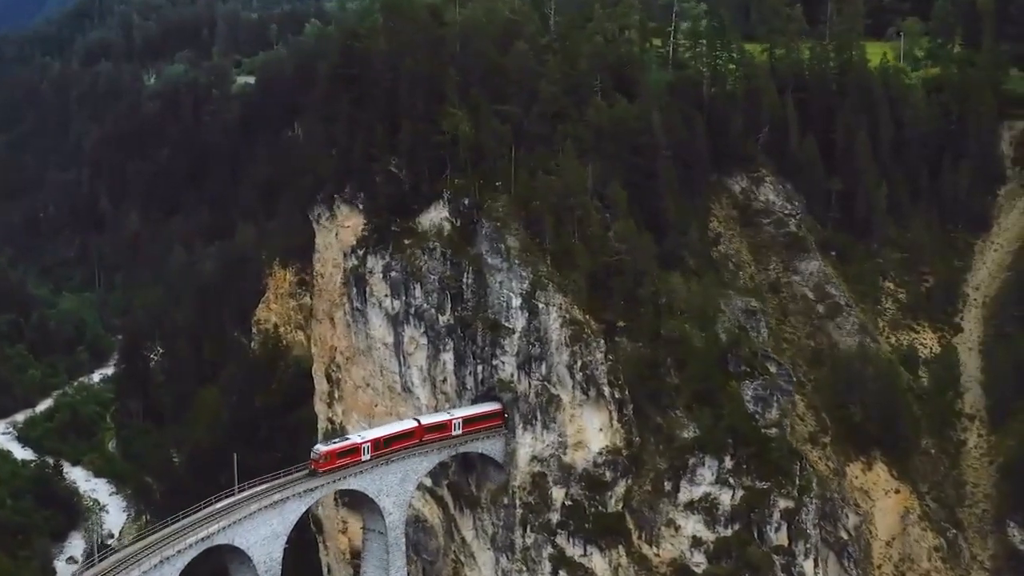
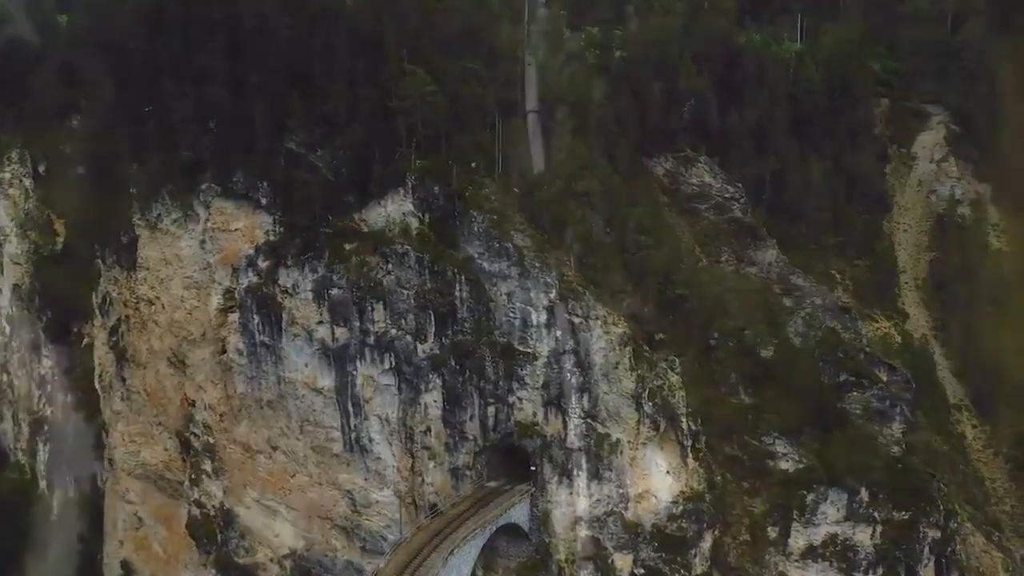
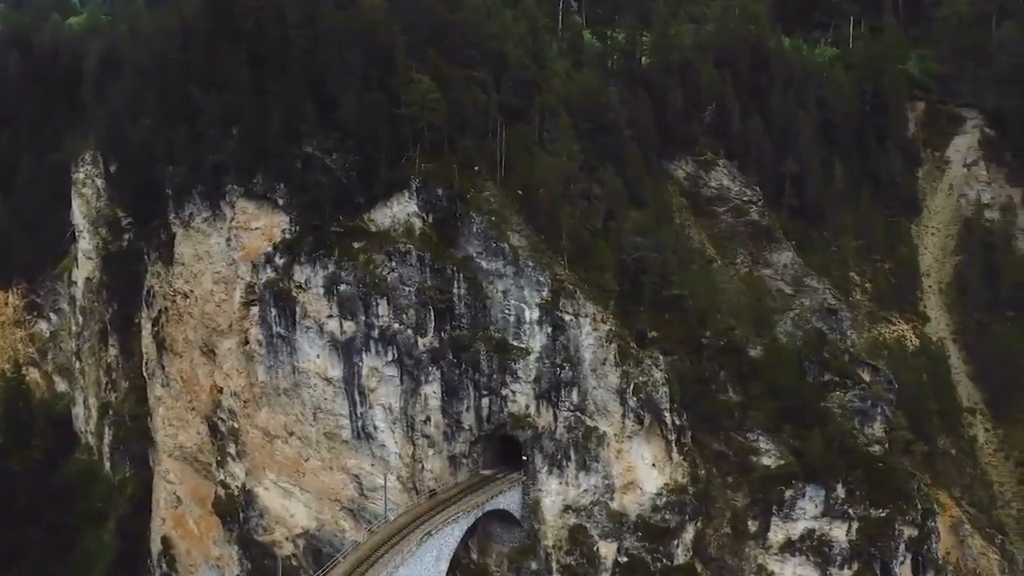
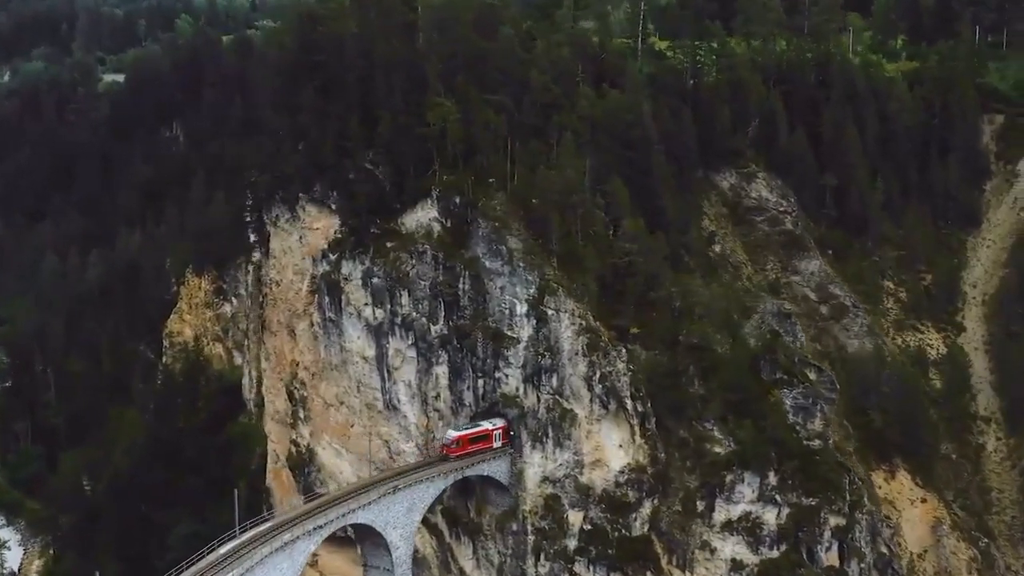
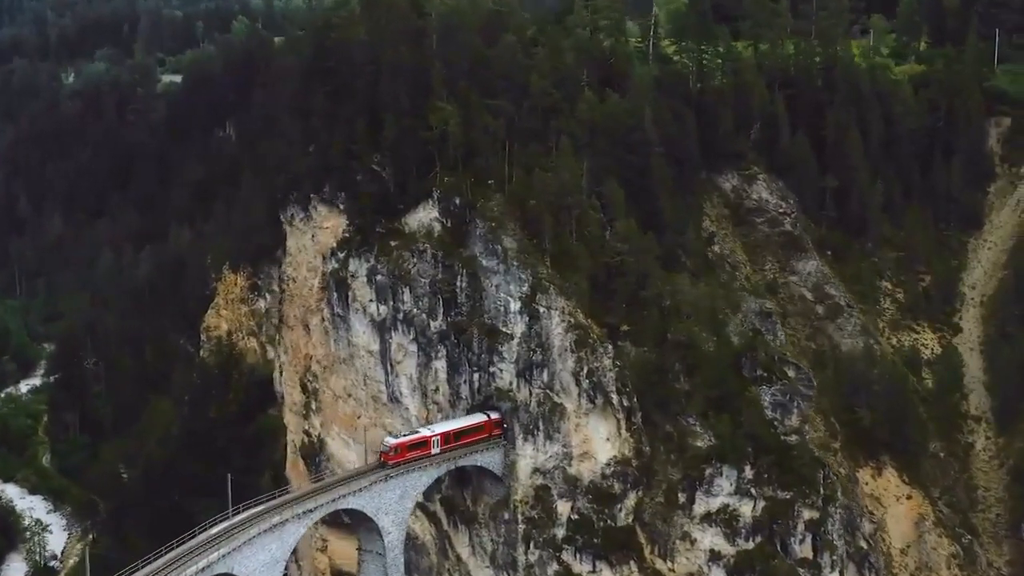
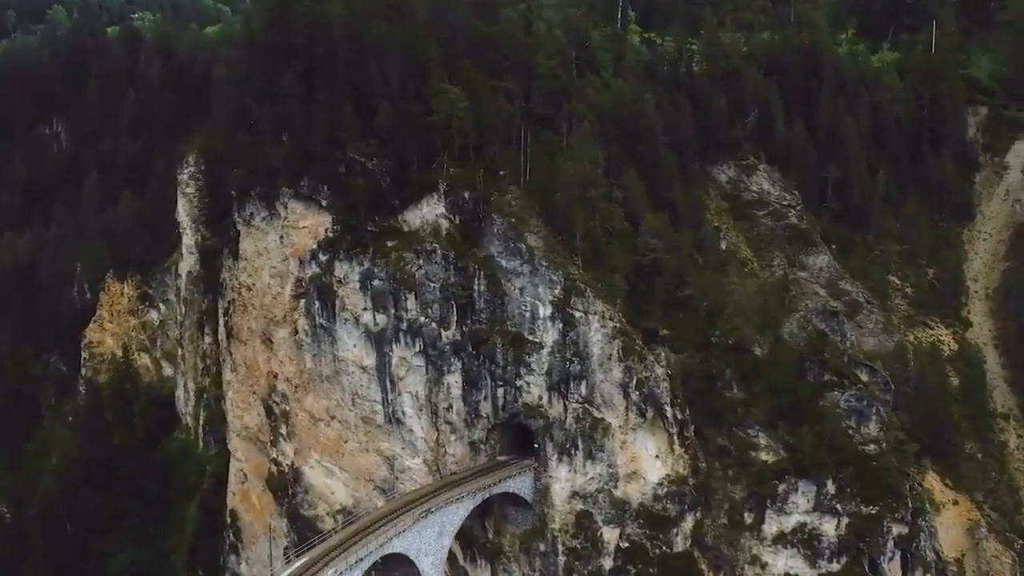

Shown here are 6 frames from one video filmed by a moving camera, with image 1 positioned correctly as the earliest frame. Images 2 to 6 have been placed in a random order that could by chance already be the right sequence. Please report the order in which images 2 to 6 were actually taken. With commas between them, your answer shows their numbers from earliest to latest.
5, 4, 6, 3, 2
